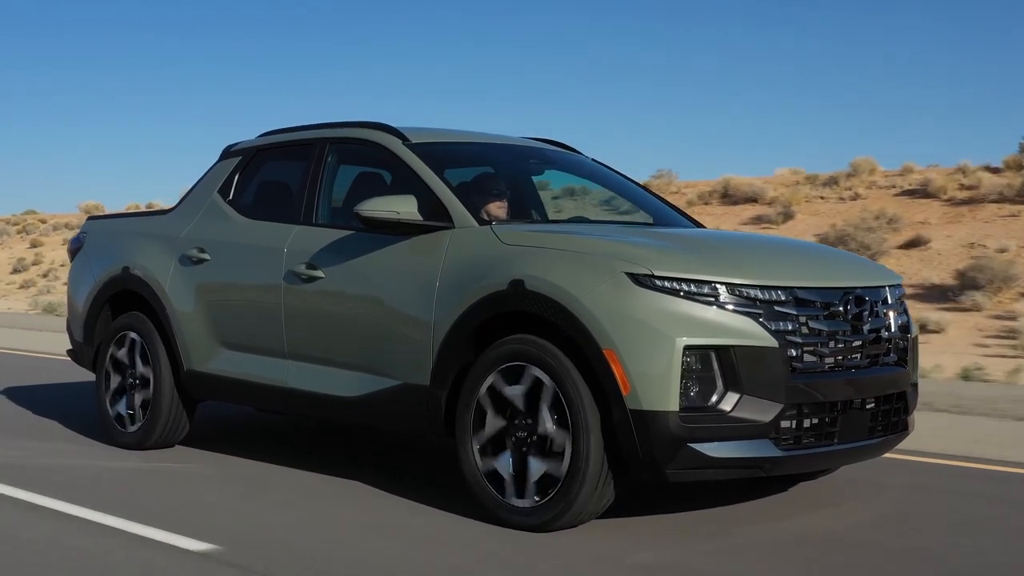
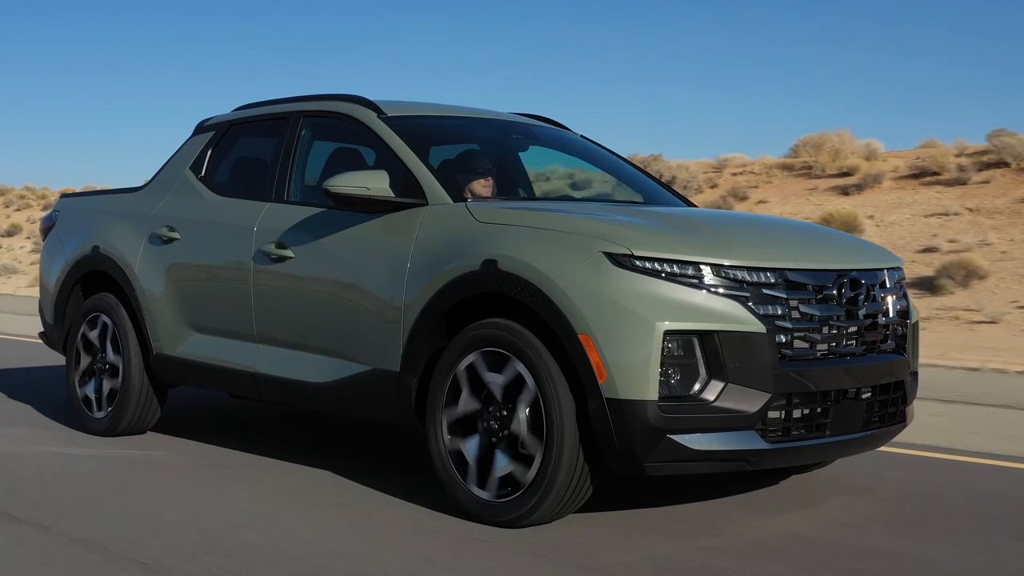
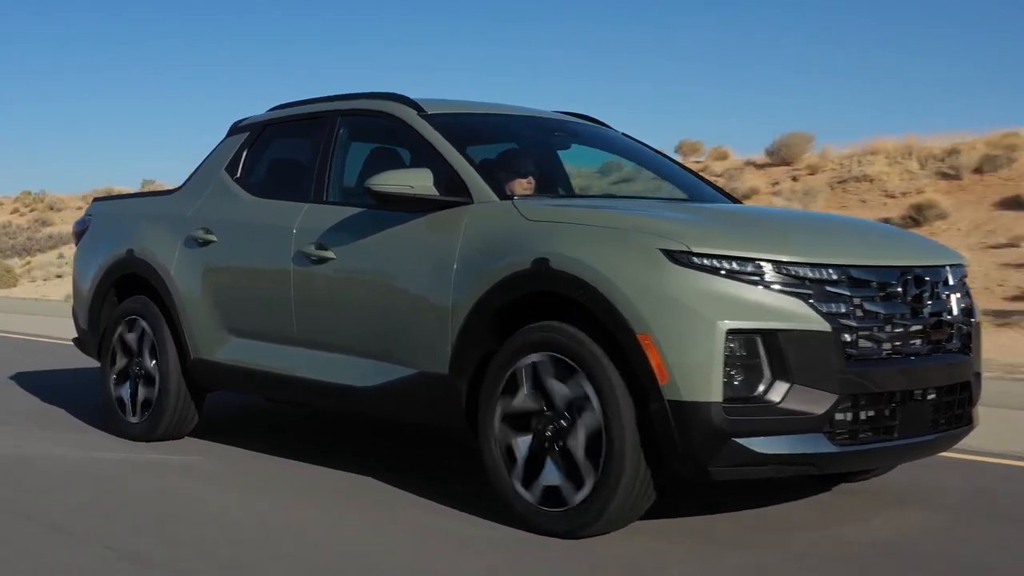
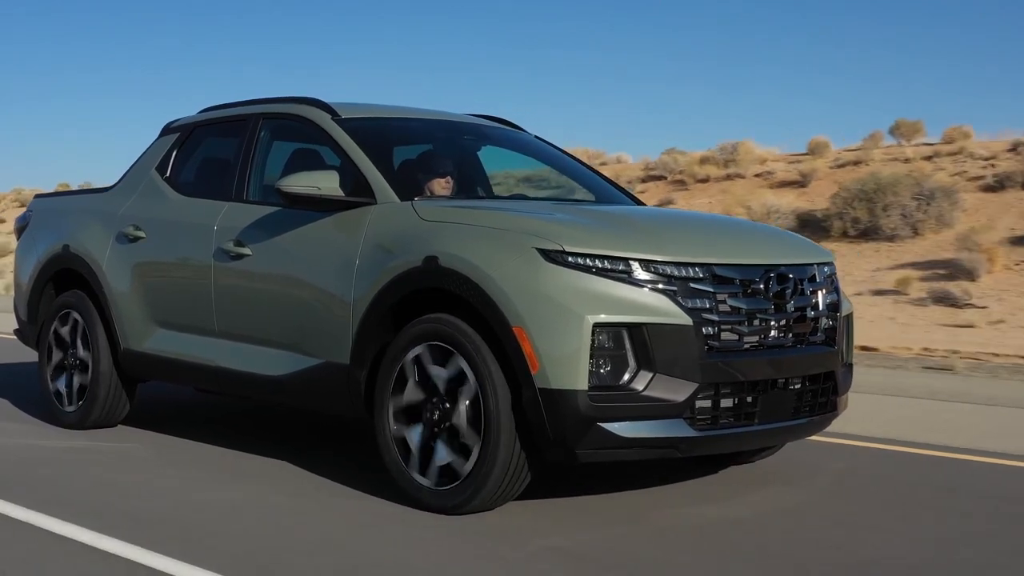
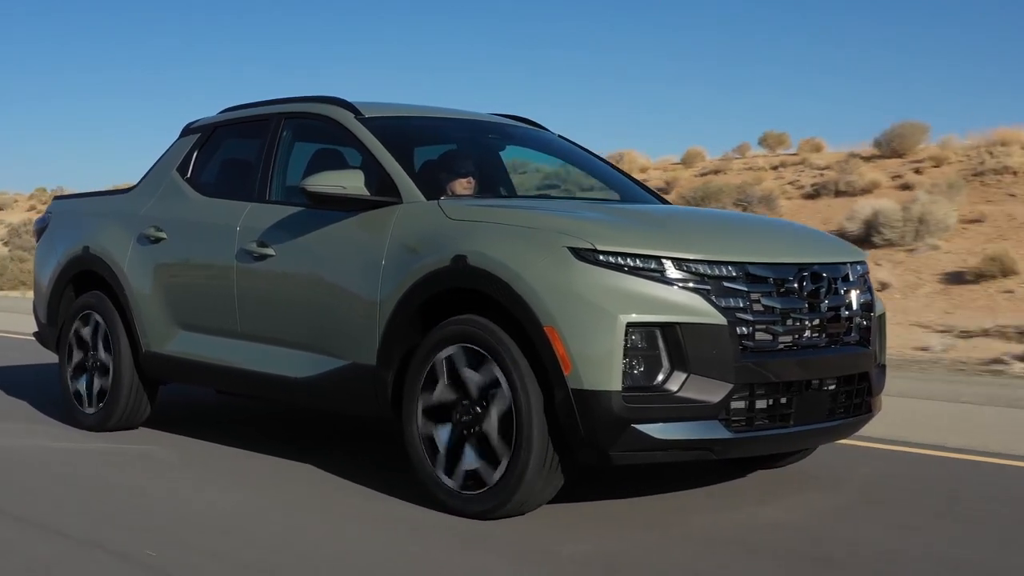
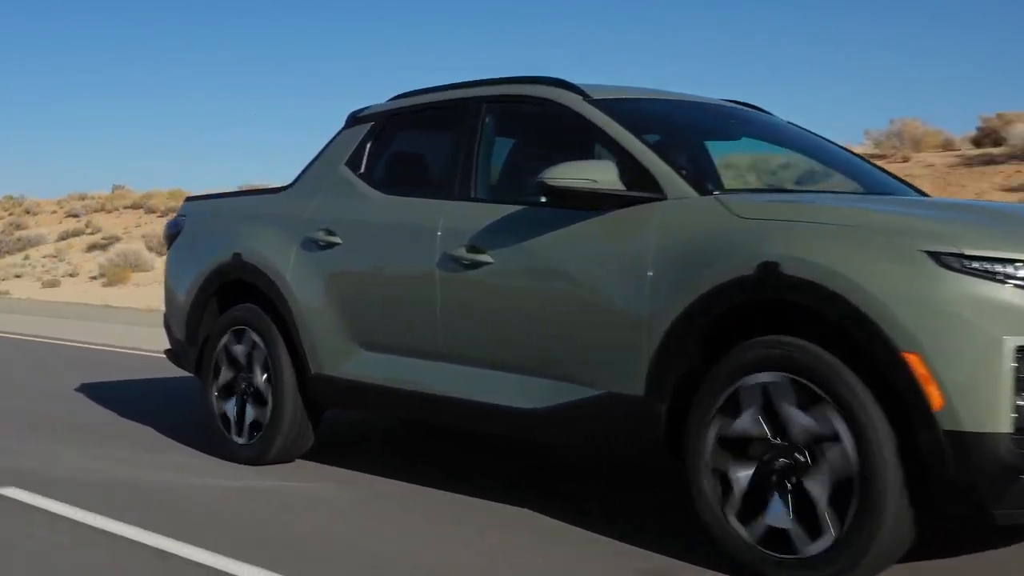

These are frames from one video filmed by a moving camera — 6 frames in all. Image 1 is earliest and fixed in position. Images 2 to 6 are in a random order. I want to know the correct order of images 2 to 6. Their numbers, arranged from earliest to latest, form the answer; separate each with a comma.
2, 4, 5, 3, 6
